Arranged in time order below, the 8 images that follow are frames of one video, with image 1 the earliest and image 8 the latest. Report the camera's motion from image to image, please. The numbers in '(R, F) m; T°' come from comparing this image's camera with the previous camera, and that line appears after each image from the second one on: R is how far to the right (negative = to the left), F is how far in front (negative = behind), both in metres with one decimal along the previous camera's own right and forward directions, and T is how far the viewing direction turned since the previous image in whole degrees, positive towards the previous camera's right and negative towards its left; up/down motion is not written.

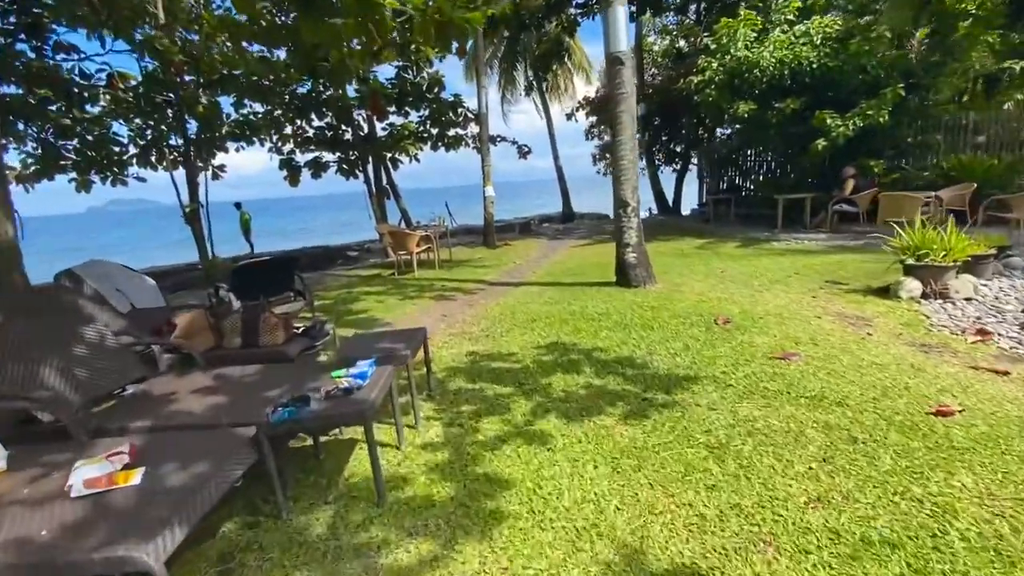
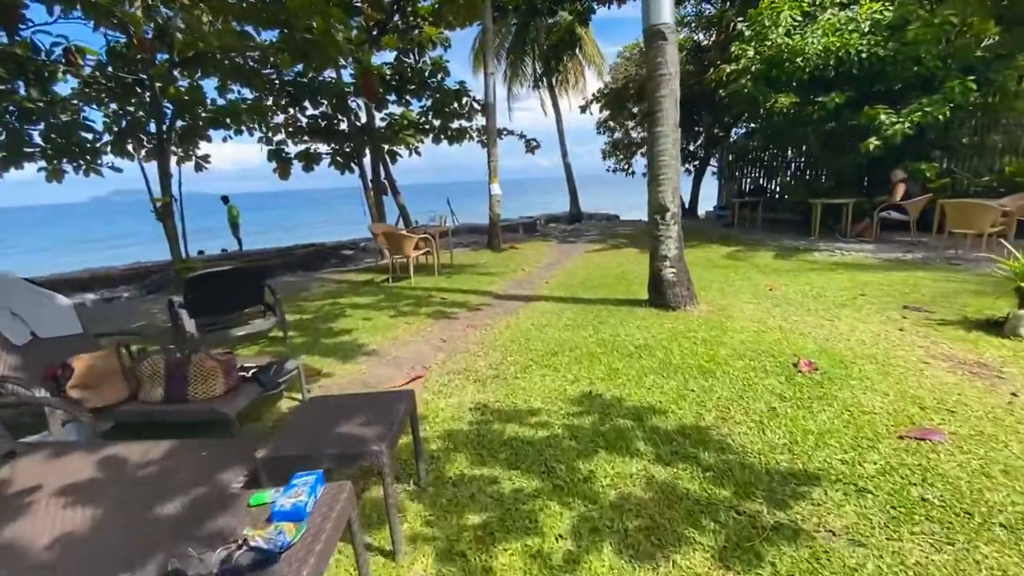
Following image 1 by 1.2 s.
(-0.1, +1.1) m; 0°
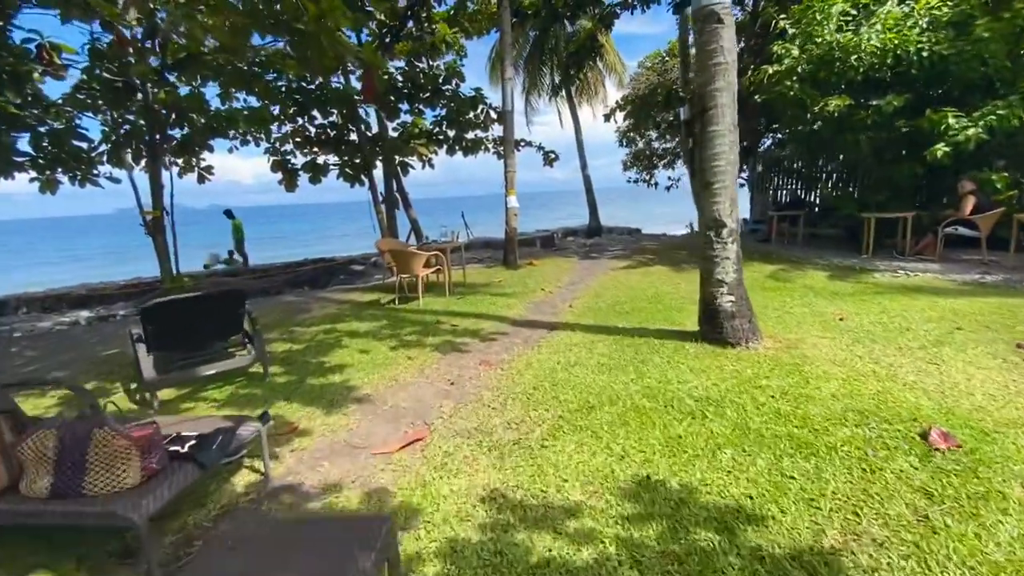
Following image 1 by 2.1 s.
(-0.1, +0.9) m; -2°
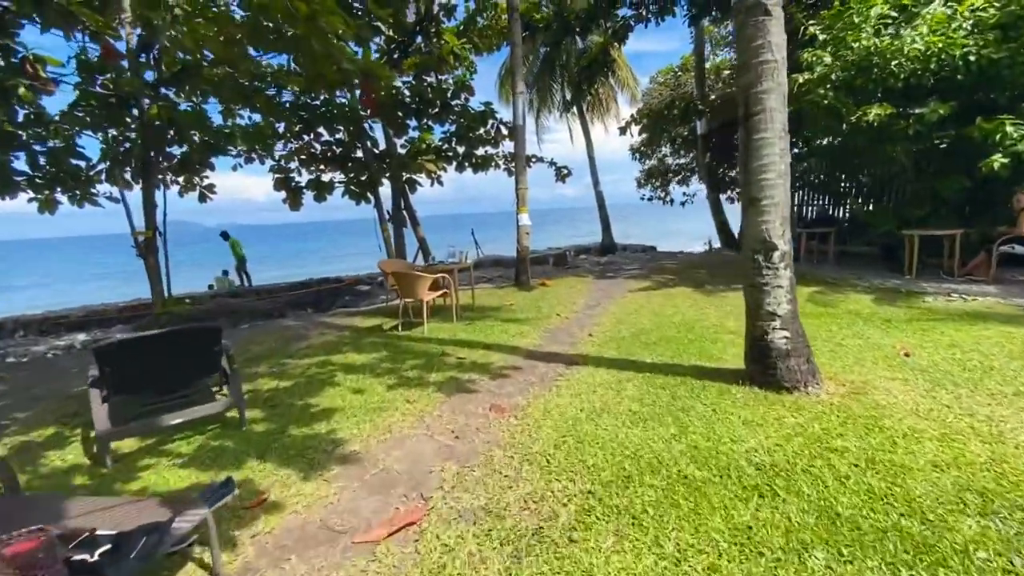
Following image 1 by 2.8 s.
(0.0, +0.6) m; -1°
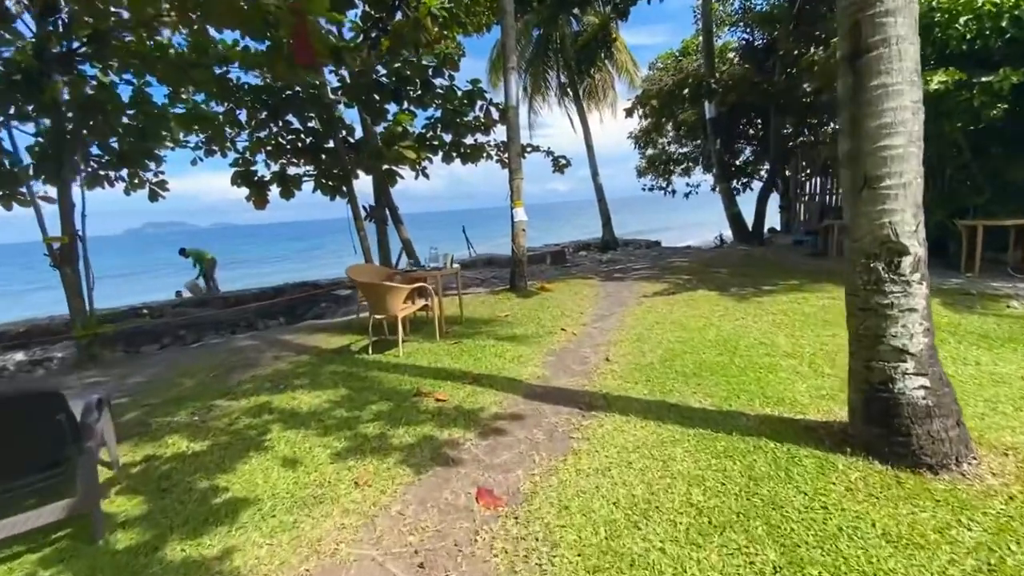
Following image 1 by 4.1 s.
(0.0, +1.3) m; +1°
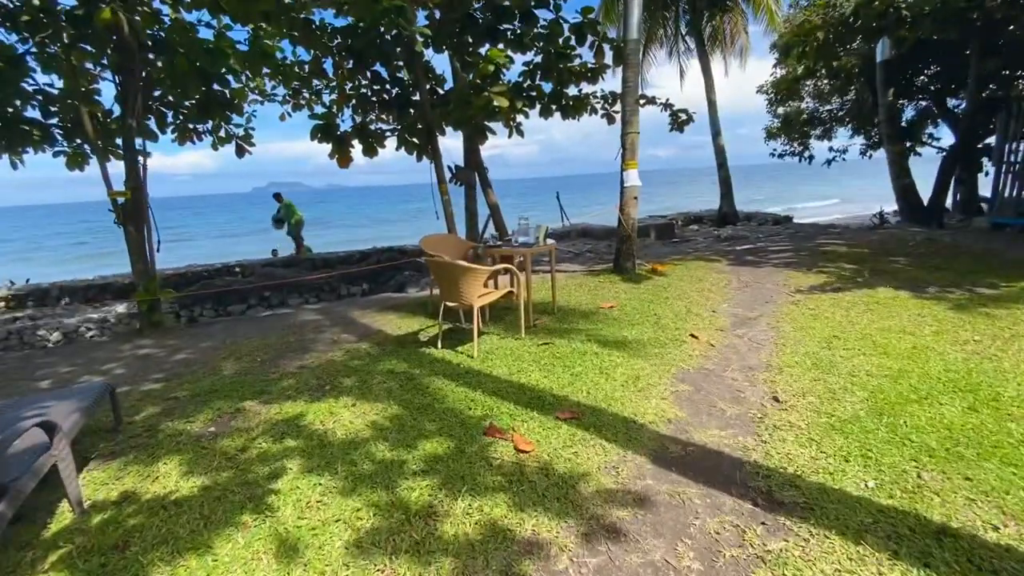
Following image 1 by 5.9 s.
(-0.2, +1.4) m; -10°
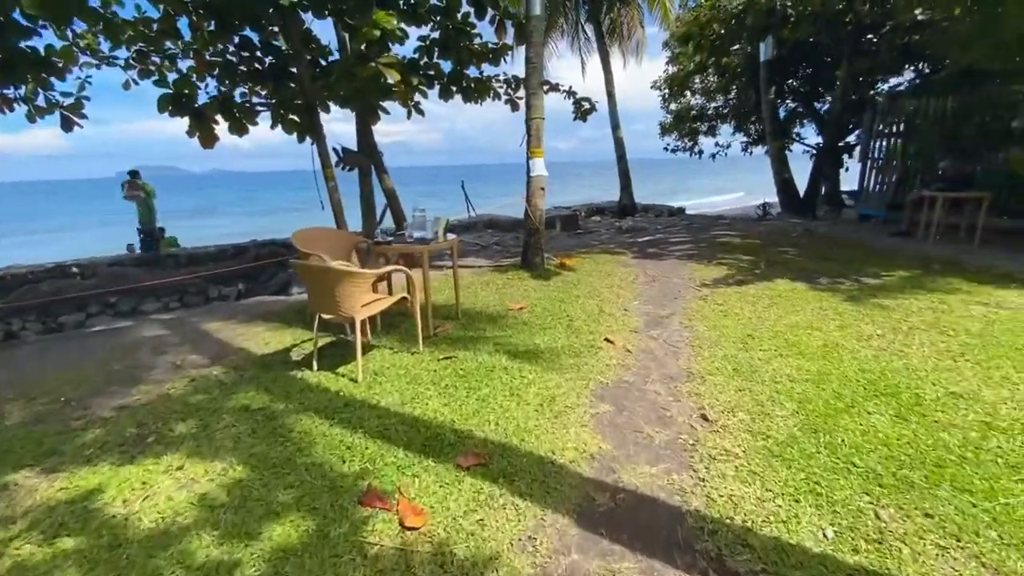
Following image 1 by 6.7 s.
(+0.1, +0.6) m; +11°
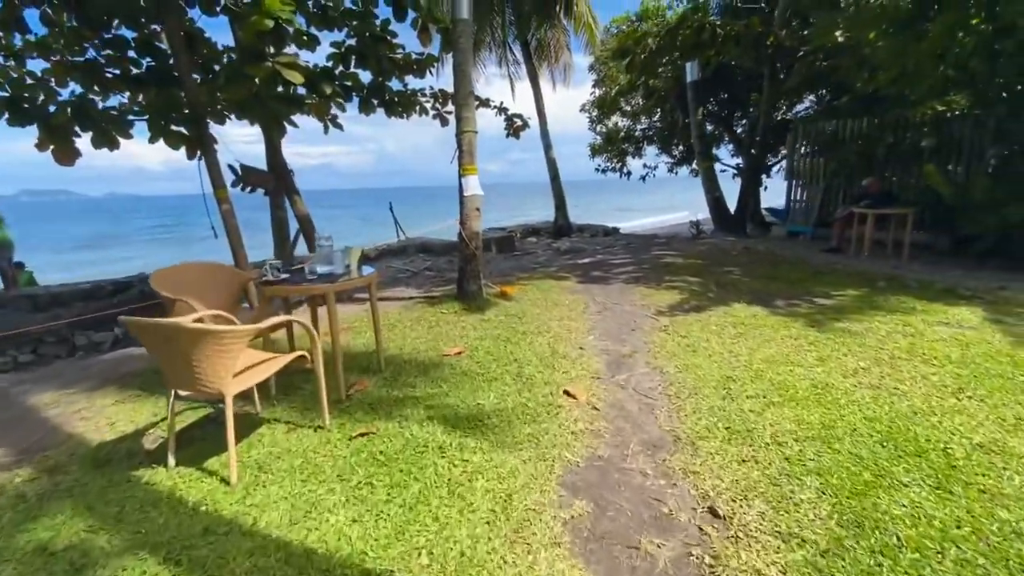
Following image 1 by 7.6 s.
(0.0, +0.8) m; +8°
